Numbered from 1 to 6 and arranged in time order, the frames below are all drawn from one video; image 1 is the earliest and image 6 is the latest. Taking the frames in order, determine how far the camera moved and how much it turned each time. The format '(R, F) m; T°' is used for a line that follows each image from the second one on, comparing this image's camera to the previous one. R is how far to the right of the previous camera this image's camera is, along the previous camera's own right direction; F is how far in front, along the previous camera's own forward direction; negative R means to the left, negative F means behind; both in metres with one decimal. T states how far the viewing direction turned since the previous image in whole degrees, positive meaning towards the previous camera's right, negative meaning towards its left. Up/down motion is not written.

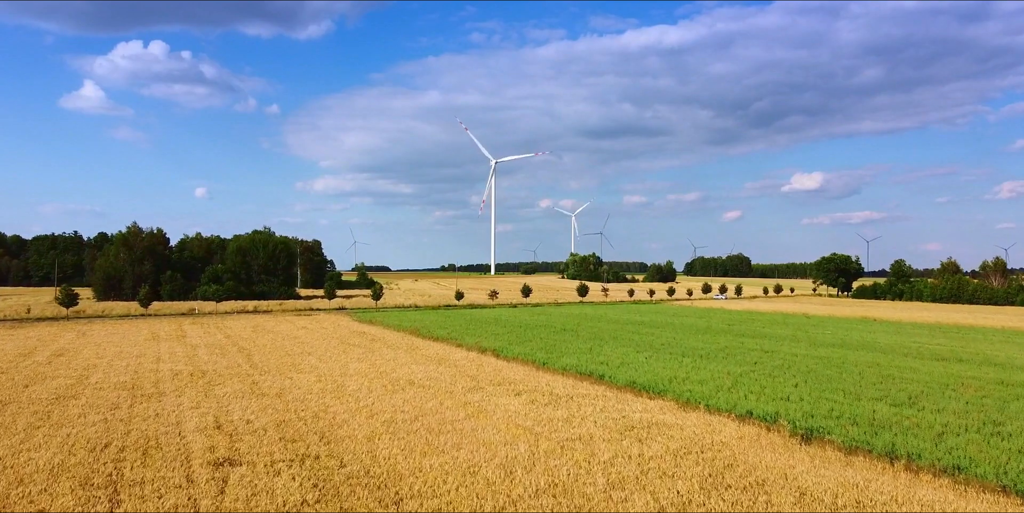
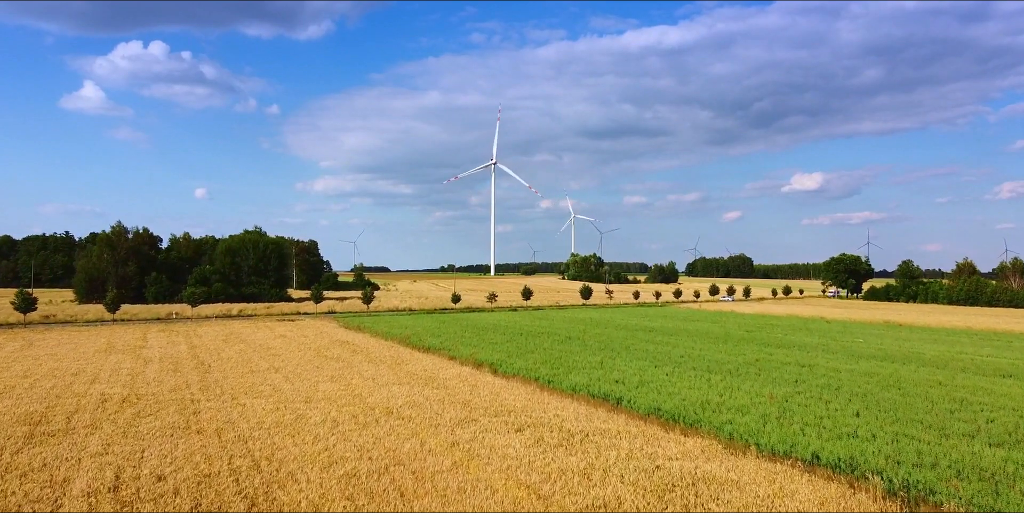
(0.0, +3.9) m; 0°
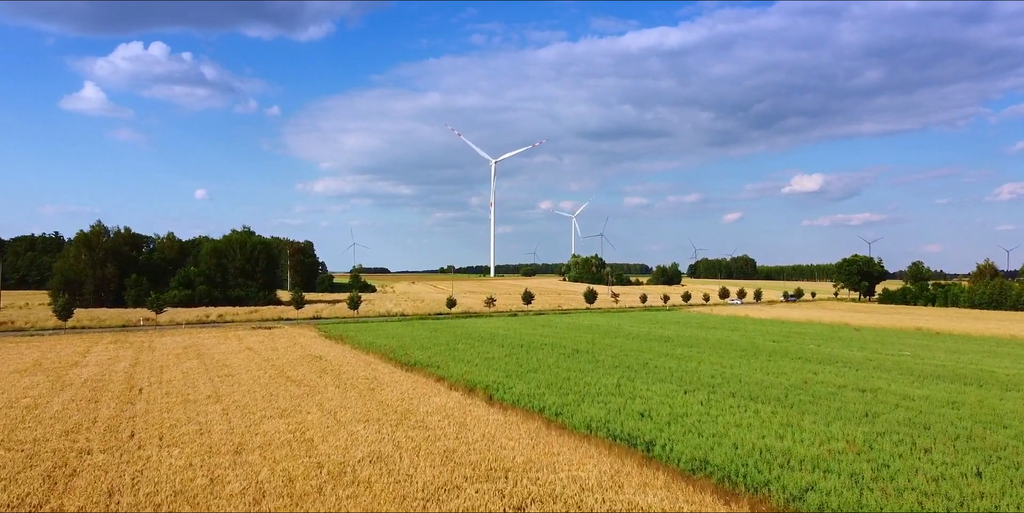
(0.0, +4.7) m; 0°
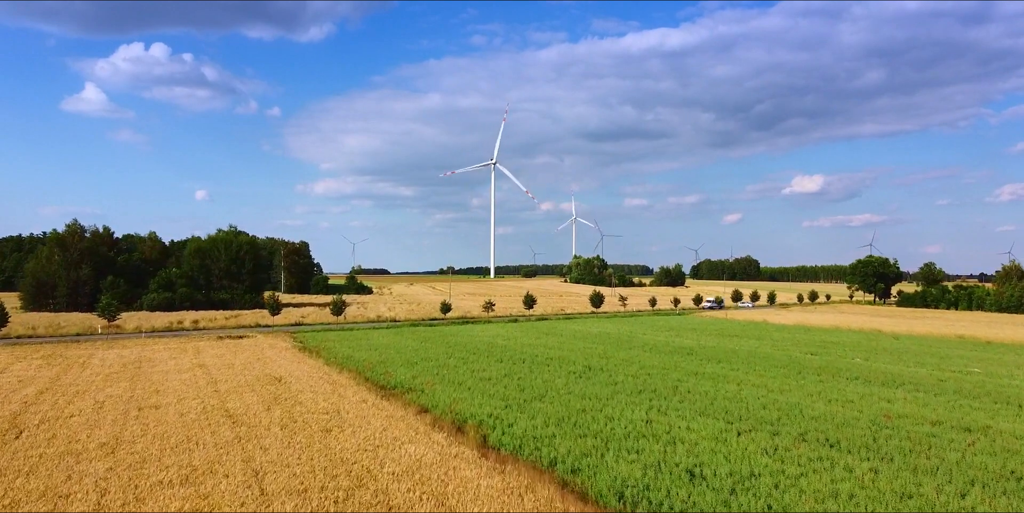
(0.0, +5.2) m; 0°
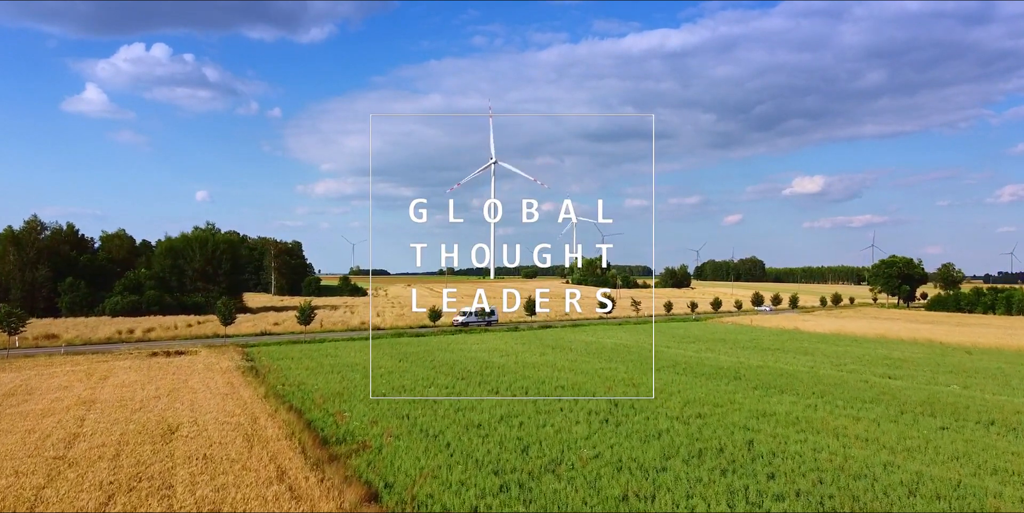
(0.0, +7.5) m; 0°
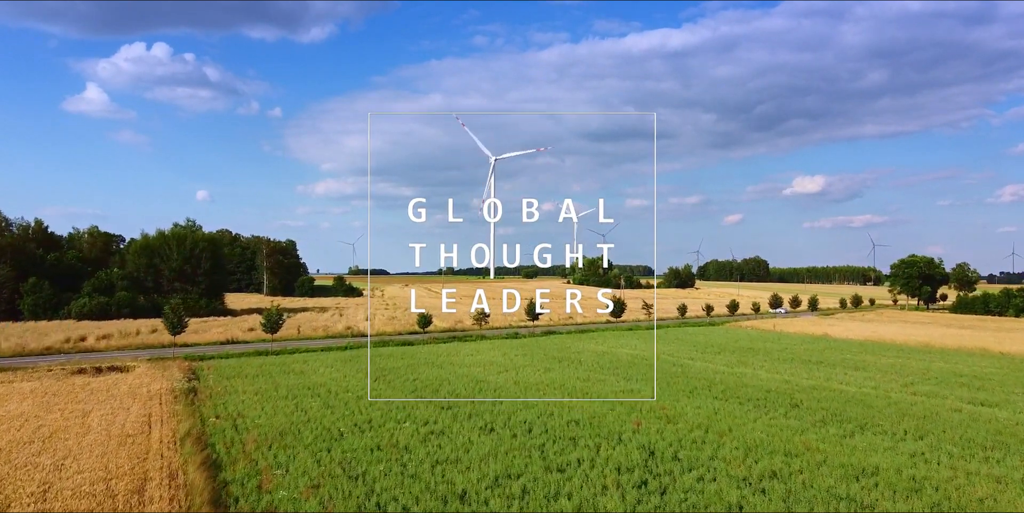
(0.0, +5.6) m; 0°
